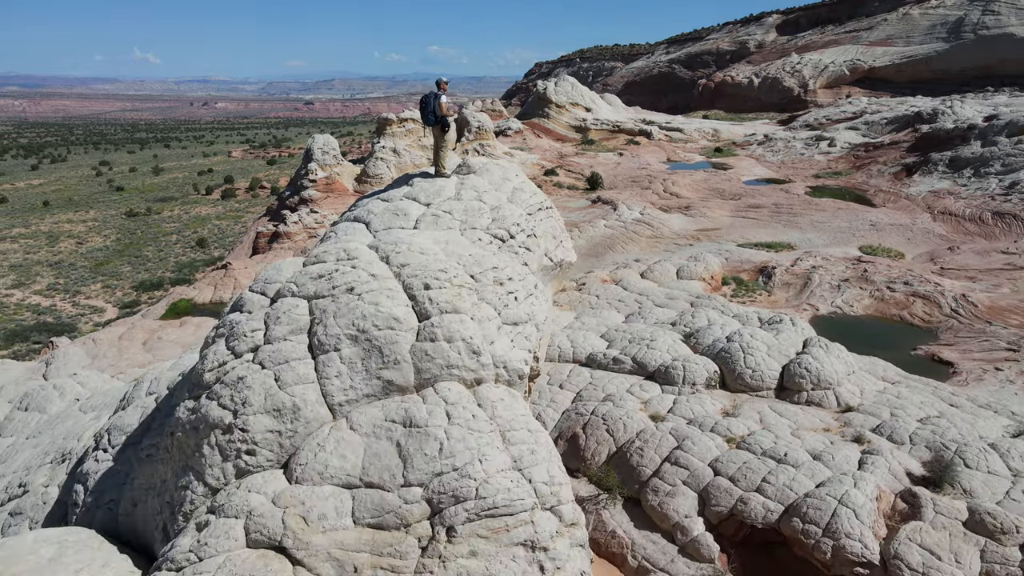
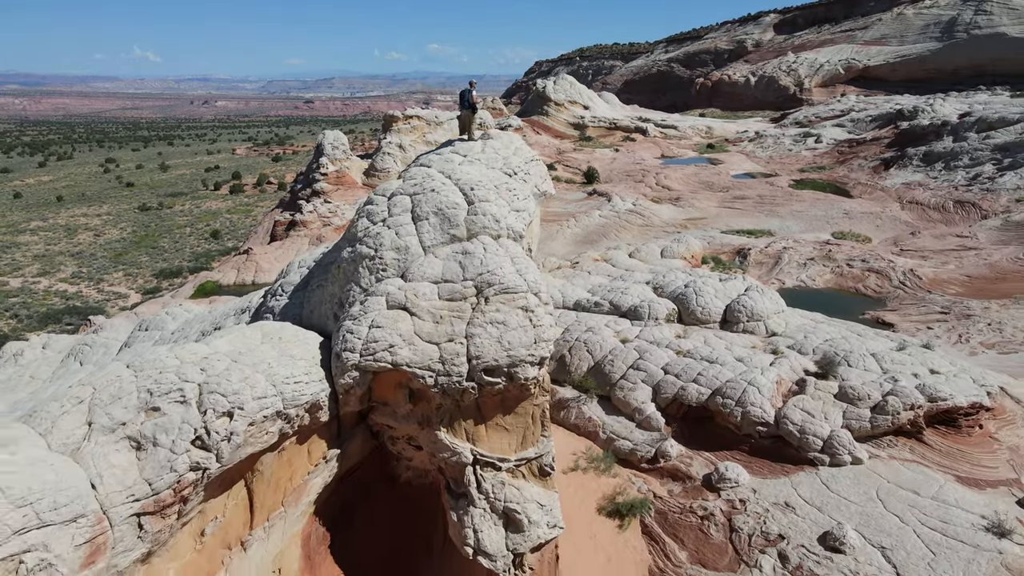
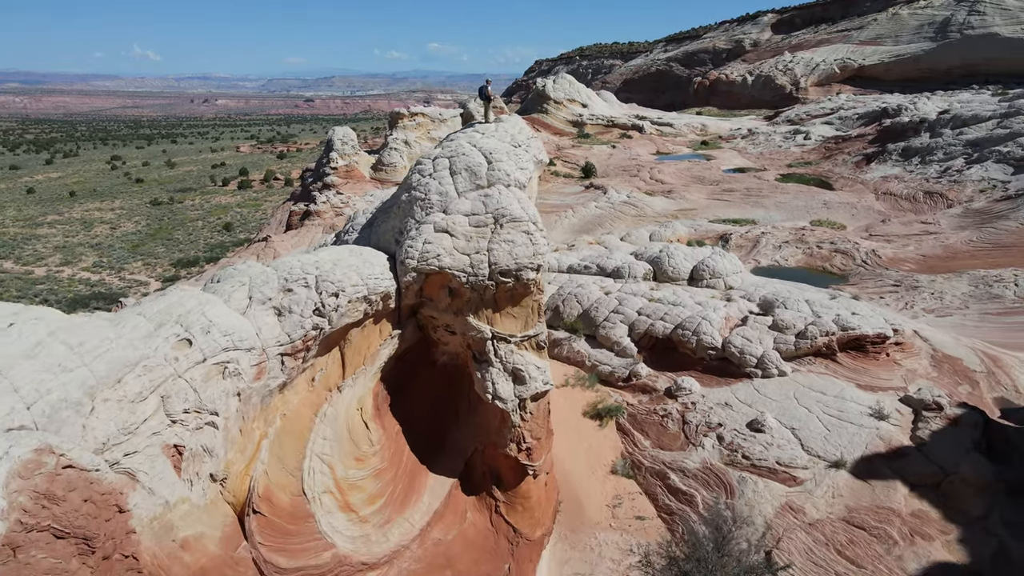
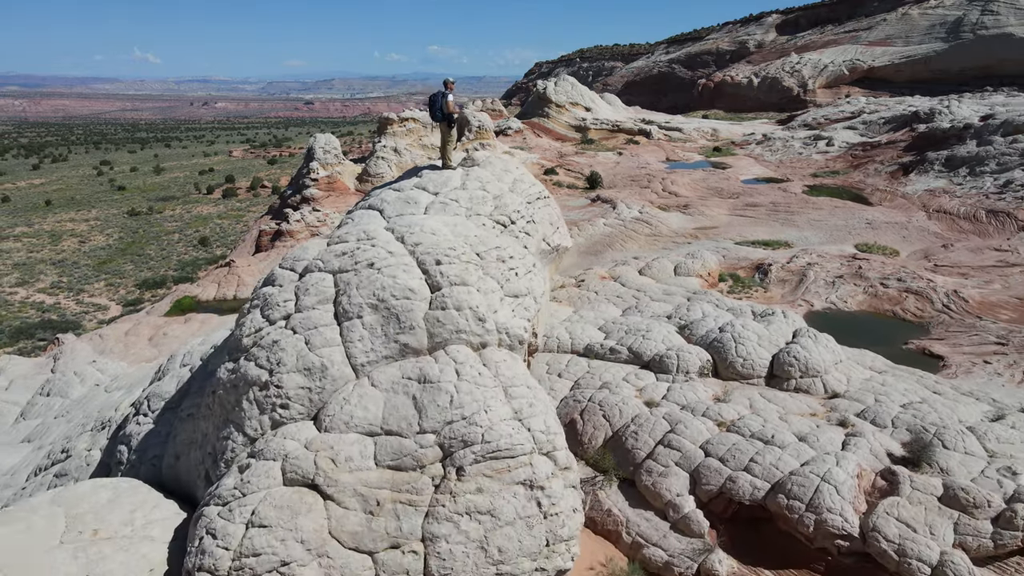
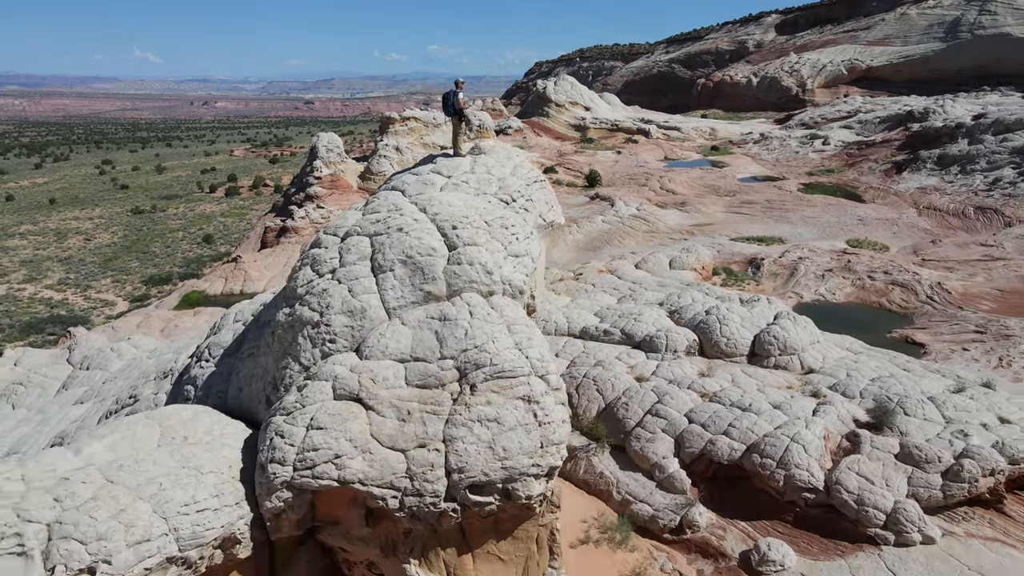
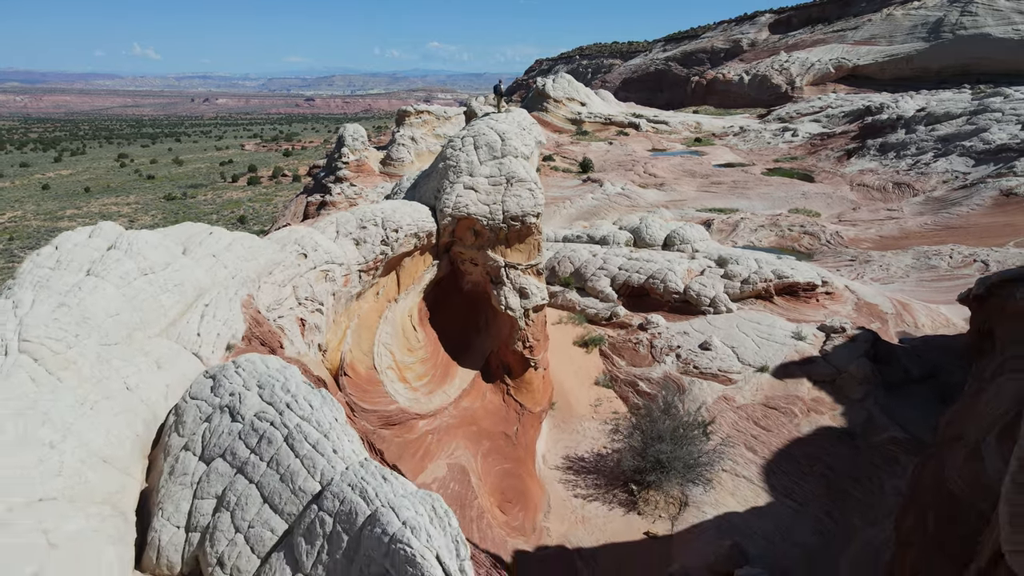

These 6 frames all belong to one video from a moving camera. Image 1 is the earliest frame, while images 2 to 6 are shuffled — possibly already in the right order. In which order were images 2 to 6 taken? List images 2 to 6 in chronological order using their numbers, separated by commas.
4, 5, 2, 3, 6
